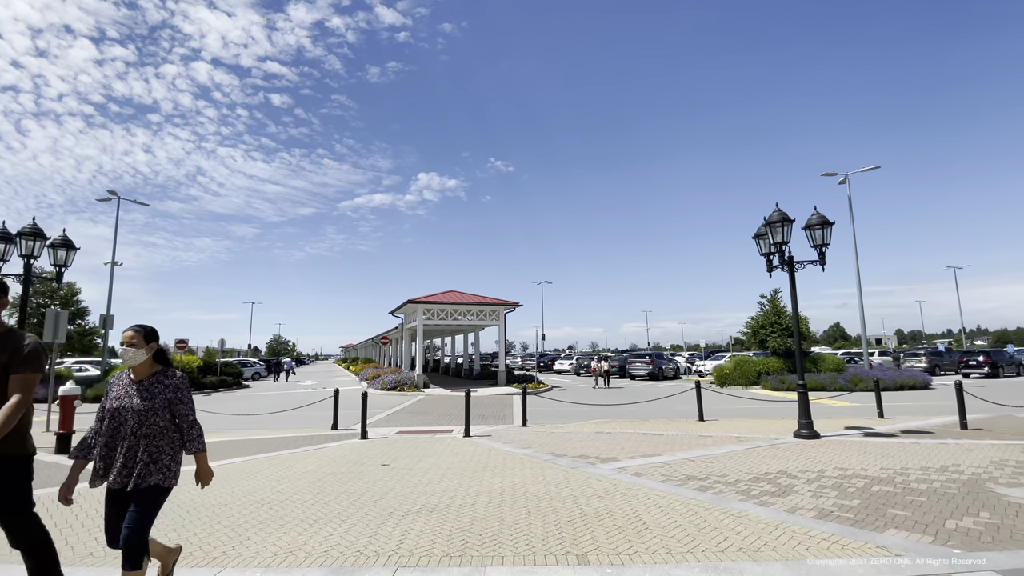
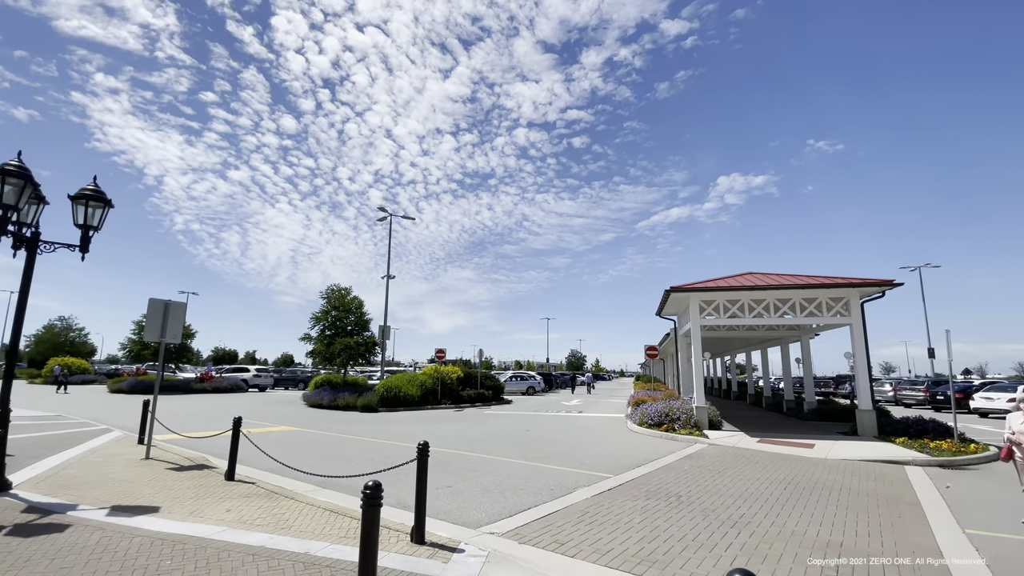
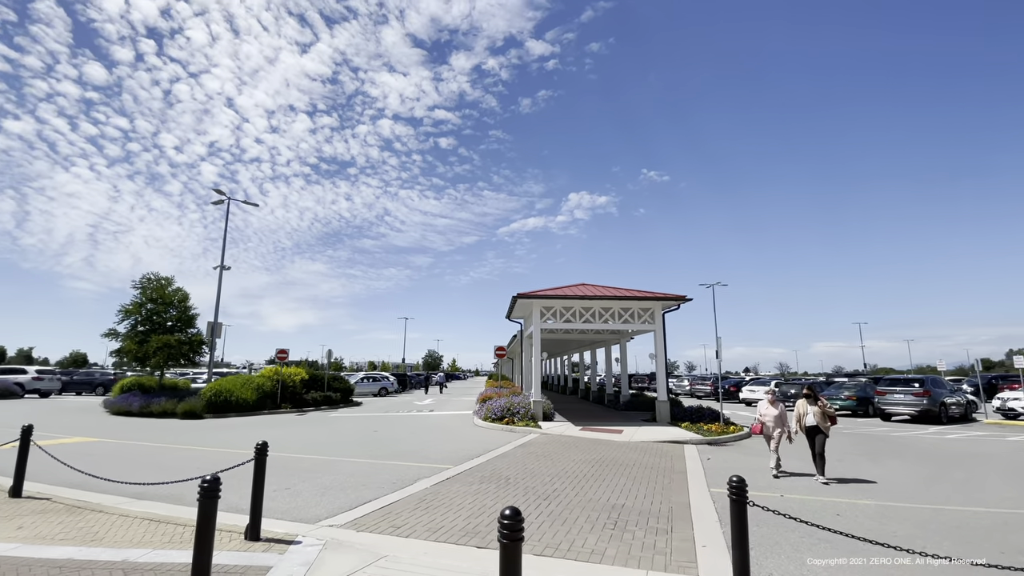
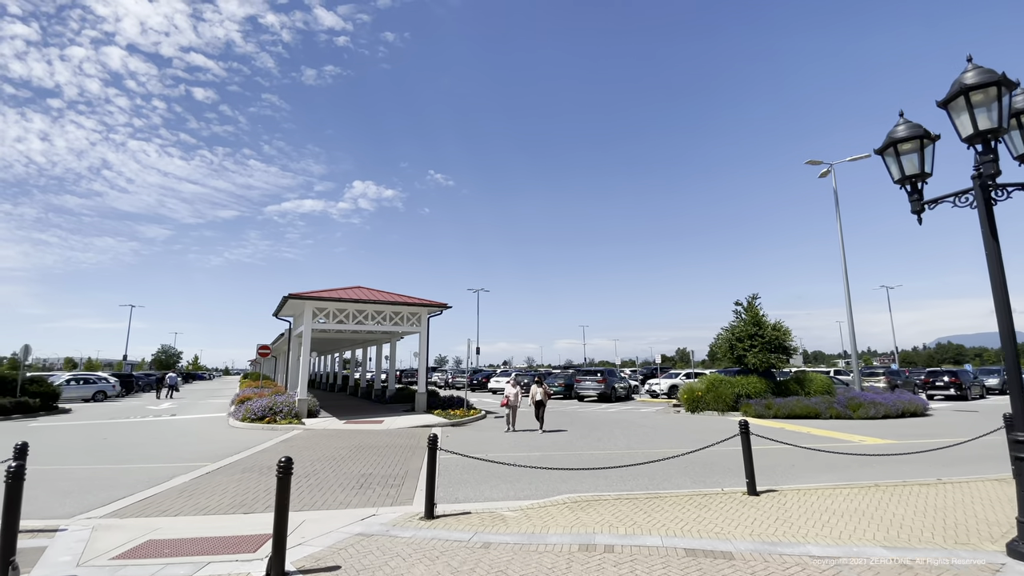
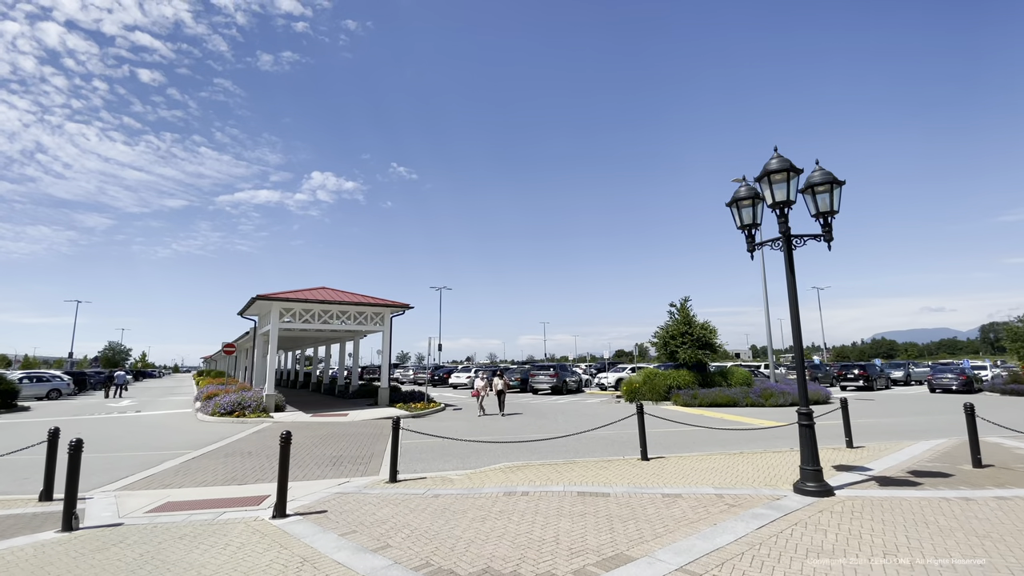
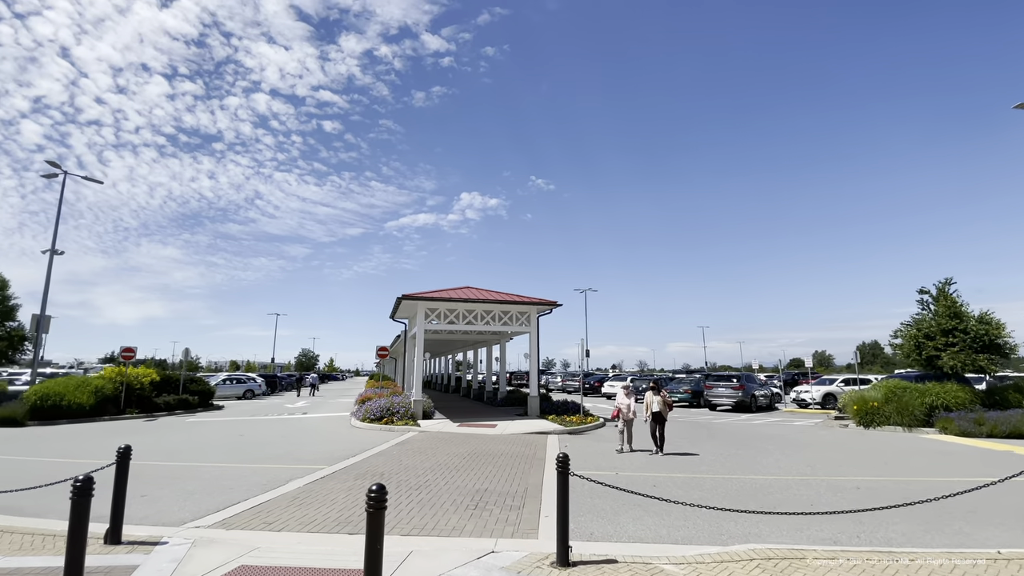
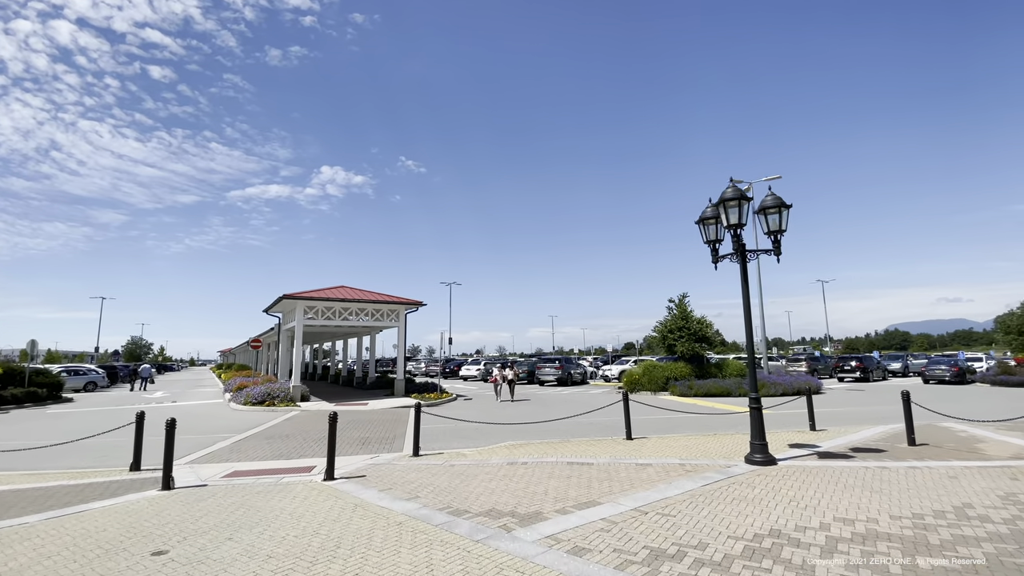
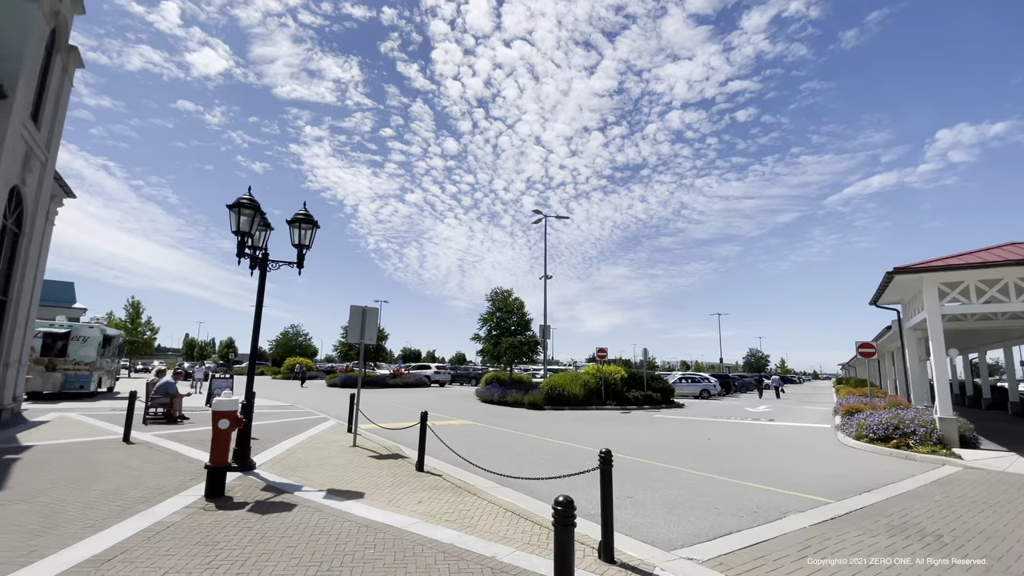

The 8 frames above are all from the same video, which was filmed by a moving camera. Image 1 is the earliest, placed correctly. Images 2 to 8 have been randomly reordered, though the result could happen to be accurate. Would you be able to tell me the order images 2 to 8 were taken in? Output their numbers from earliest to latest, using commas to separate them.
7, 5, 4, 6, 3, 2, 8
